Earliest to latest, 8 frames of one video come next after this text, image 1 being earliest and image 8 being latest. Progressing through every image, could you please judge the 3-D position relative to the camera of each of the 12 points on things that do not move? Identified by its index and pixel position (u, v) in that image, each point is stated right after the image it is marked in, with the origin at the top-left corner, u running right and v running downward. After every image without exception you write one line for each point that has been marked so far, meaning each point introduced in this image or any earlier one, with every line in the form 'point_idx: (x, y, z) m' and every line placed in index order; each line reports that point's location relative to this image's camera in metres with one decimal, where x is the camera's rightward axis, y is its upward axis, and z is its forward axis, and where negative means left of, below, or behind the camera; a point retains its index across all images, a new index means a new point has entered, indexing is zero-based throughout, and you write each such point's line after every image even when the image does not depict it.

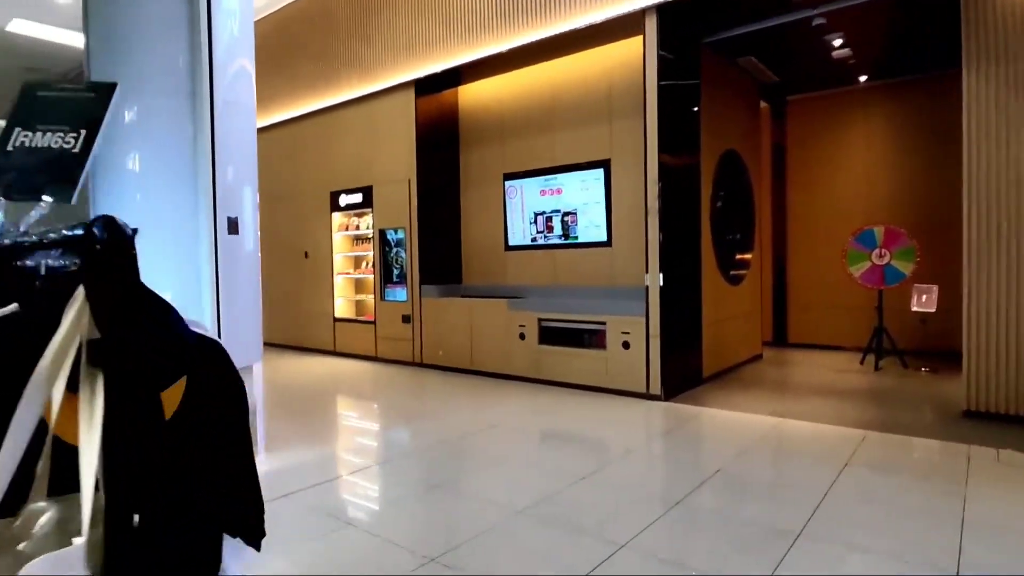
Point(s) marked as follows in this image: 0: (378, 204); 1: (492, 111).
0: (-1.5, +0.9, +6.7) m
1: (-0.2, +1.9, +6.4) m
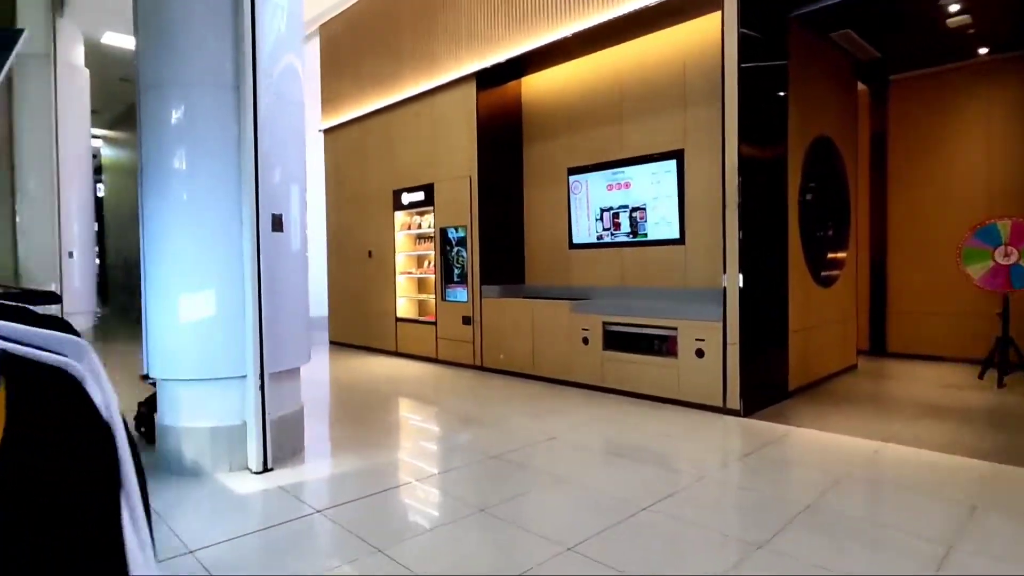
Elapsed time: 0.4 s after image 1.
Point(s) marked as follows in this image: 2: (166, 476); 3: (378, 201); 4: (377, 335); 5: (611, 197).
0: (-0.8, +0.9, +6.5) m
1: (+0.5, +1.9, +6.1) m
2: (-1.8, -1.0, +3.1) m
3: (-1.7, +1.1, +7.5) m
4: (-1.7, -0.6, +7.7) m
5: (+0.9, +0.8, +5.5) m
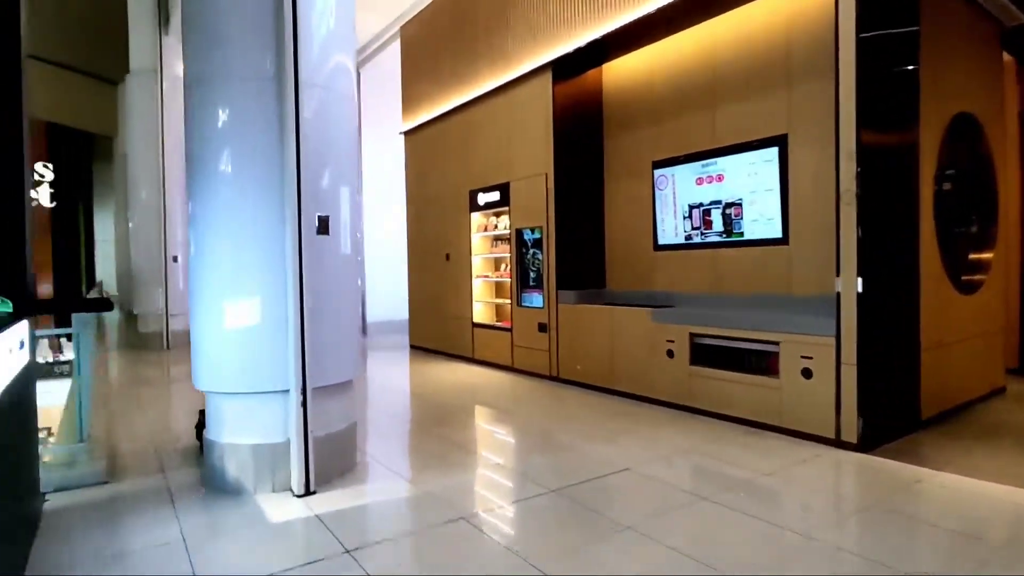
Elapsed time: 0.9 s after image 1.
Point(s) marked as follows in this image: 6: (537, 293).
0: (0.0, +0.9, +6.2) m
1: (+1.2, +1.8, +5.5) m
2: (-1.5, -1.0, +2.9) m
3: (-0.7, +1.0, +7.3) m
4: (-0.7, -0.7, +7.4) m
5: (+1.5, +0.8, +4.9) m
6: (+0.2, 0.0, +6.0) m
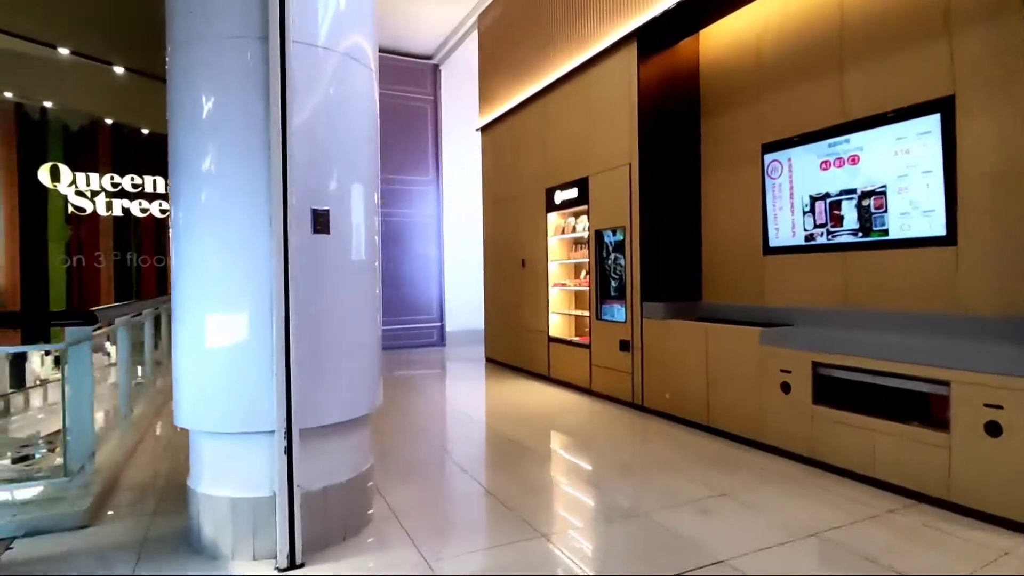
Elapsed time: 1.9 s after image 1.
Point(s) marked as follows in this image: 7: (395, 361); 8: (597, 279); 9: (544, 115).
0: (+0.7, +0.8, +5.4) m
1: (+1.8, +1.7, +4.5) m
2: (-1.3, -1.0, +2.4) m
3: (+0.2, +0.9, +6.6) m
4: (+0.2, -0.8, +6.7) m
5: (+2.0, +0.7, +3.8) m
6: (+0.9, -0.1, +5.1) m
7: (-1.7, -1.1, +8.6) m
8: (+0.8, +0.1, +5.3) m
9: (+0.3, +1.8, +6.3) m
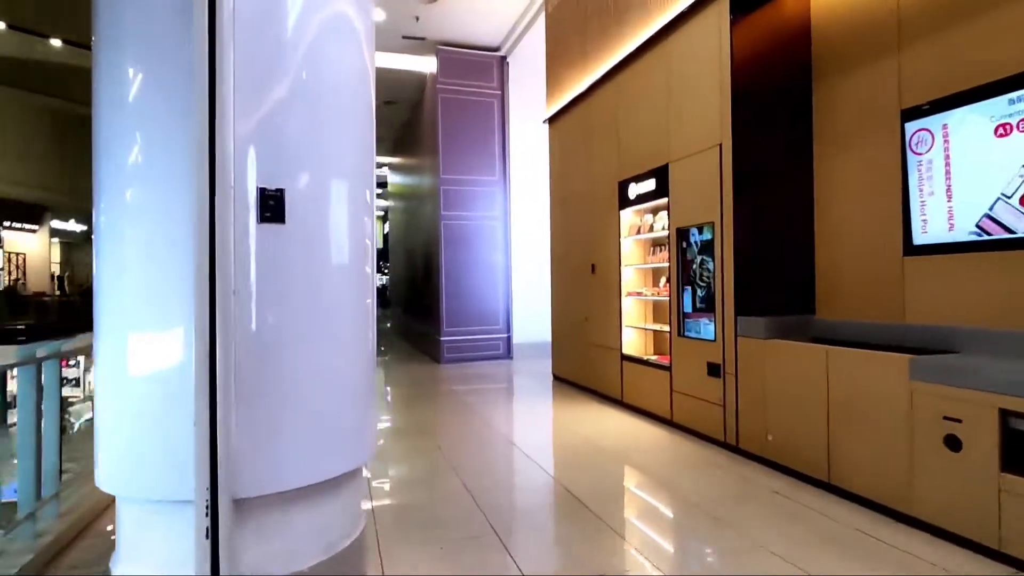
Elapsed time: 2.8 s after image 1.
0: (+1.2, +0.7, +4.5) m
1: (+2.1, +1.7, +3.5) m
2: (-1.2, -1.1, +1.7) m
3: (+0.9, +0.8, +5.8) m
4: (+0.9, -0.9, +5.8) m
5: (+2.3, +0.6, +2.8) m
6: (+1.3, -0.2, +4.1) m
7: (-0.7, -1.2, +8.0) m
8: (+1.2, 0.0, +4.4) m
9: (+1.0, +1.7, +5.4) m
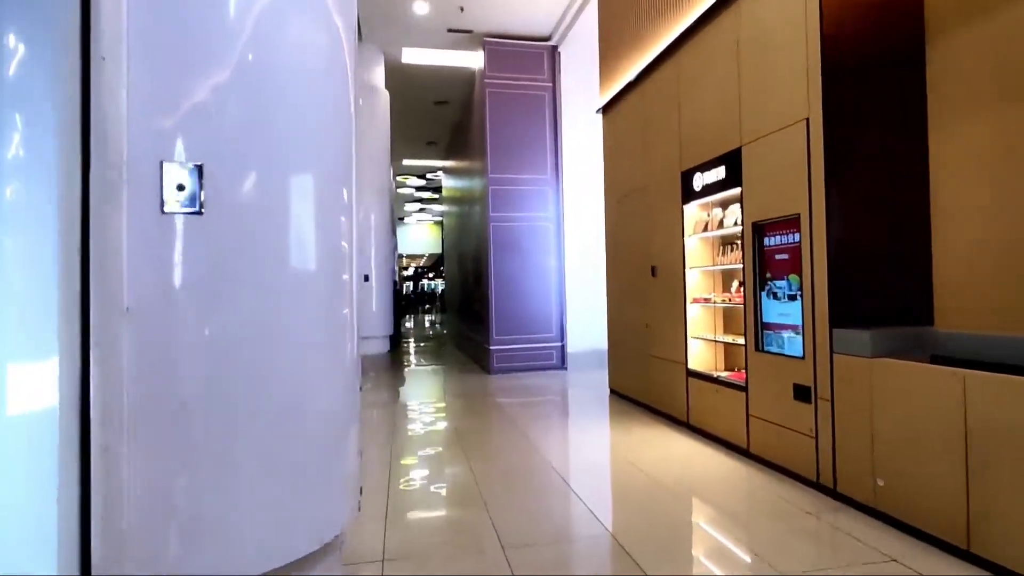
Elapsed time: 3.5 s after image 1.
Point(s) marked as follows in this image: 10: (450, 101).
0: (+1.5, +0.7, +3.8) m
1: (+2.3, +1.6, +2.7) m
2: (-1.2, -1.1, +1.3) m
3: (+1.3, +0.8, +5.1) m
4: (+1.3, -0.9, +5.2) m
5: (+2.4, +0.6, +2.0) m
6: (+1.6, -0.2, +3.5) m
7: (-0.1, -1.2, +7.5) m
8: (+1.5, 0.0, +3.7) m
9: (+1.3, +1.7, +4.8) m
10: (-1.1, +3.4, +10.9) m
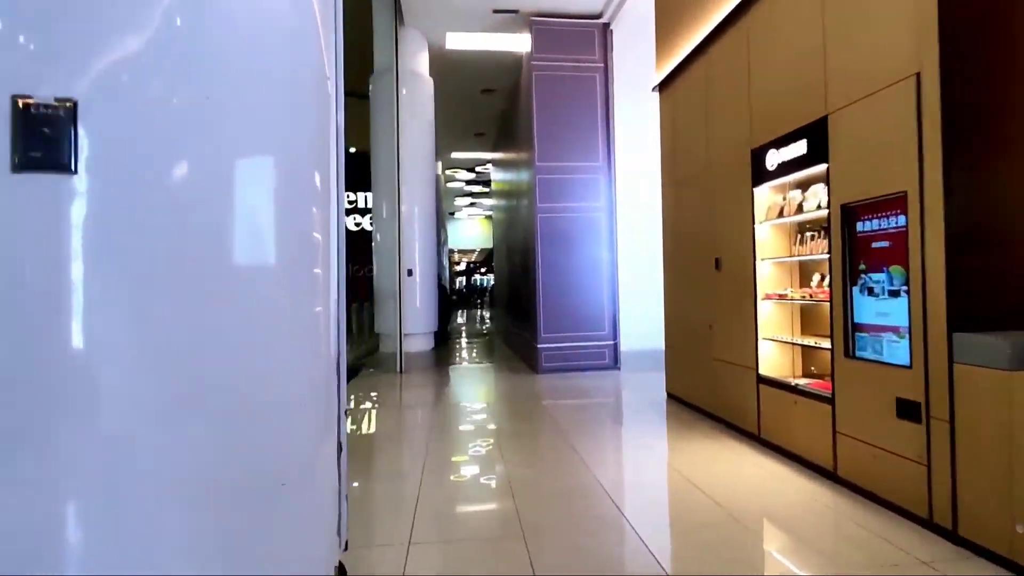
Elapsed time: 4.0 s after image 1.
0: (+1.7, +0.7, +3.2) m
1: (+2.5, +1.7, +2.1) m
2: (-1.1, -1.1, +1.0) m
3: (+1.6, +0.8, +4.5) m
4: (+1.7, -0.9, +4.6) m
5: (+2.5, +0.6, +1.3) m
6: (+1.8, -0.2, +2.9) m
7: (+0.5, -1.2, +7.0) m
8: (+1.7, 0.0, +3.2) m
9: (+1.7, +1.7, +4.2) m
10: (-0.3, +3.5, +10.5) m
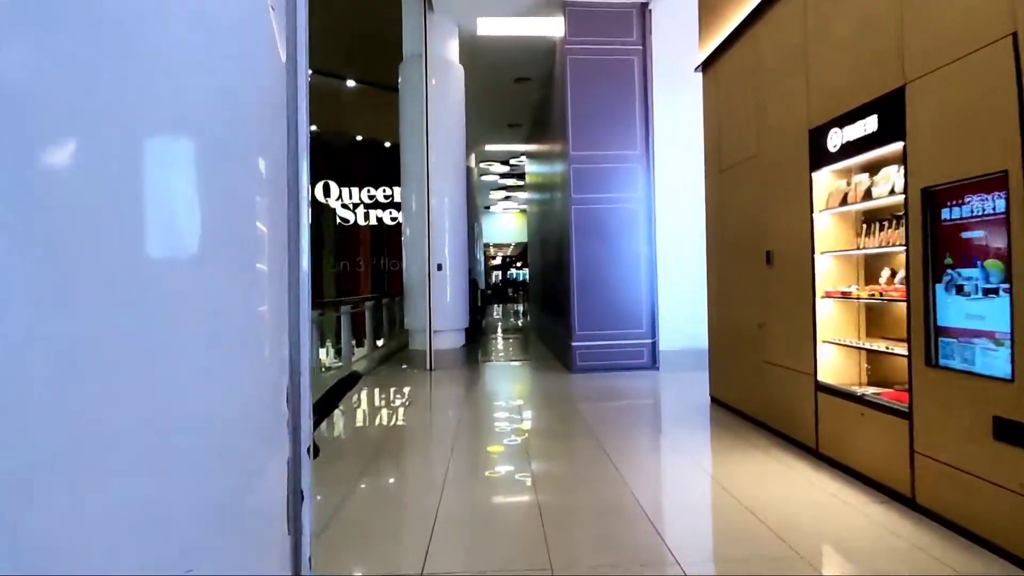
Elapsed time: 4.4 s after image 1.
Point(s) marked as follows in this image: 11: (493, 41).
0: (+1.9, +0.7, +2.8) m
1: (+2.5, +1.7, +1.6) m
2: (-1.1, -1.1, +0.7) m
3: (+1.8, +0.9, +4.1) m
4: (+1.9, -0.8, +4.2) m
5: (+2.5, +0.6, +0.9) m
6: (+1.9, -0.2, +2.4) m
7: (+0.9, -1.1, +6.7) m
8: (+1.9, 0.0, +2.7) m
9: (+1.8, +1.7, +3.8) m
10: (+0.3, +3.6, +10.1) m
11: (-0.3, +3.6, +8.7) m
